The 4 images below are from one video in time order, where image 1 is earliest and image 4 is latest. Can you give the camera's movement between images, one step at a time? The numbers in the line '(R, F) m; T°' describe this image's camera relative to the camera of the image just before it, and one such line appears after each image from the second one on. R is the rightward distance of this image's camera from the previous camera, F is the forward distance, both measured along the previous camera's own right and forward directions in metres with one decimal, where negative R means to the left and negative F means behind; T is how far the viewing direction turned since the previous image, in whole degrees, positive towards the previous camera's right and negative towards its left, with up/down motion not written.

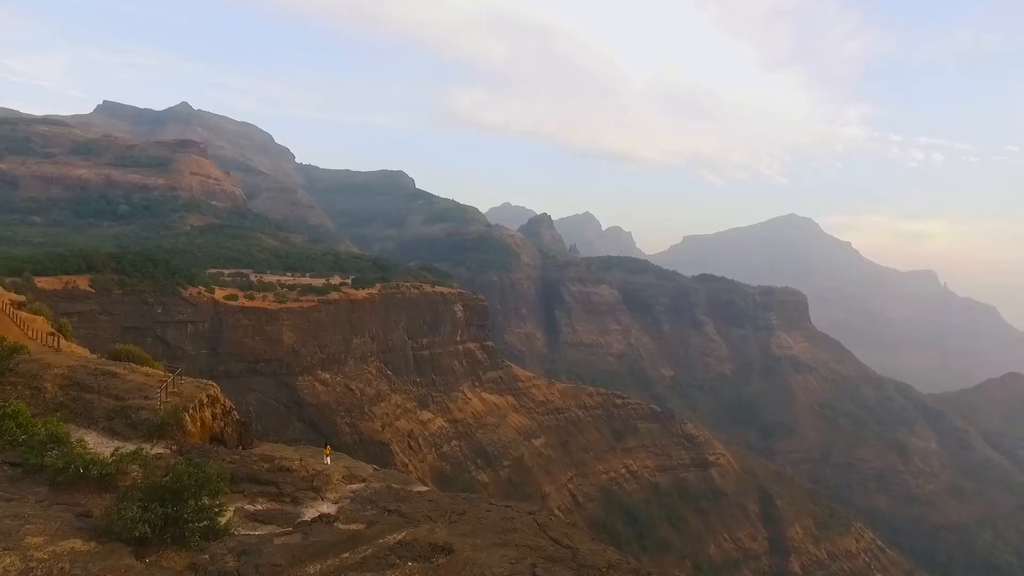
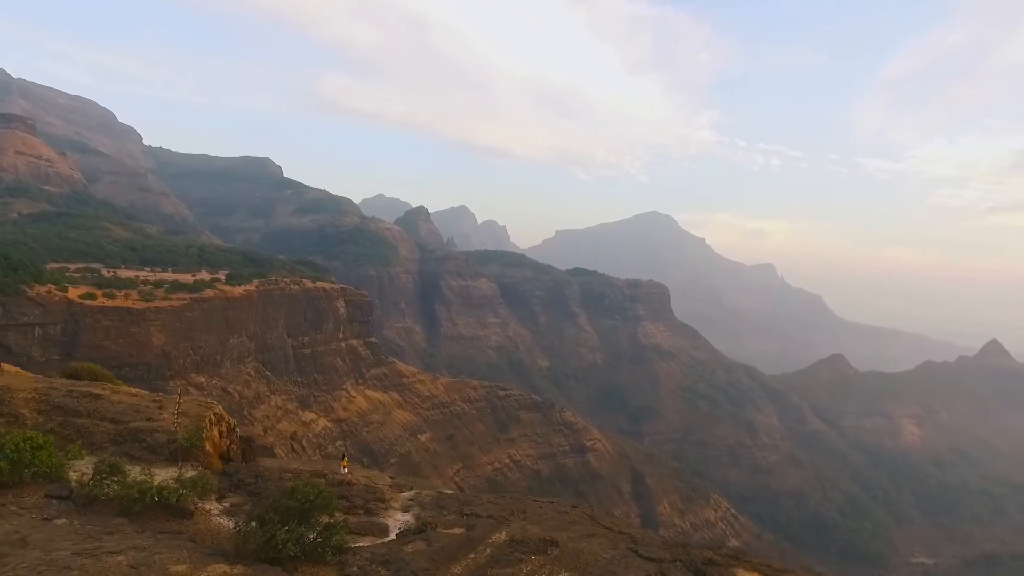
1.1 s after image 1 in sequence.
(-2.7, -0.8) m; +11°
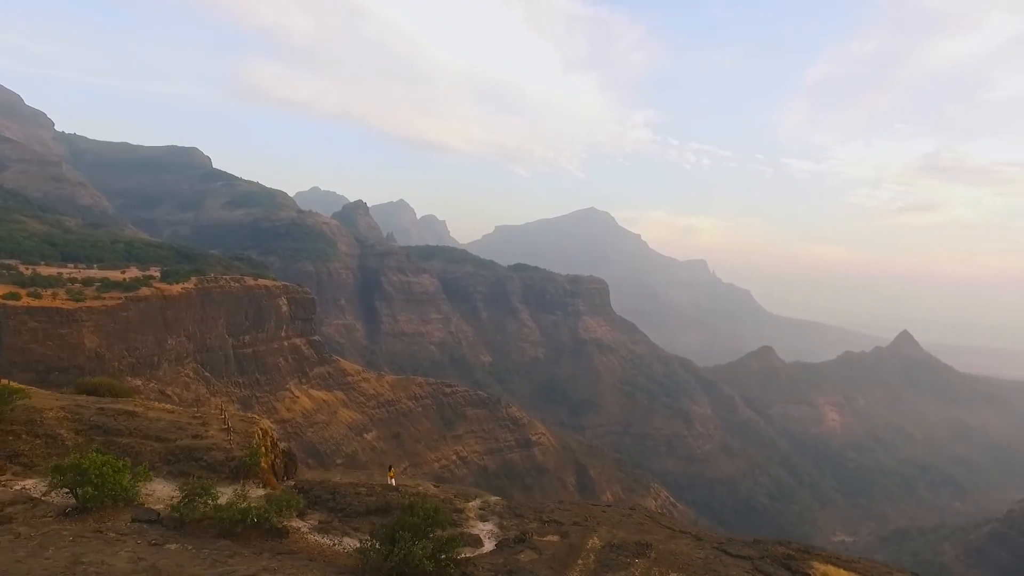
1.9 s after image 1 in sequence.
(-2.1, -0.4) m; +6°
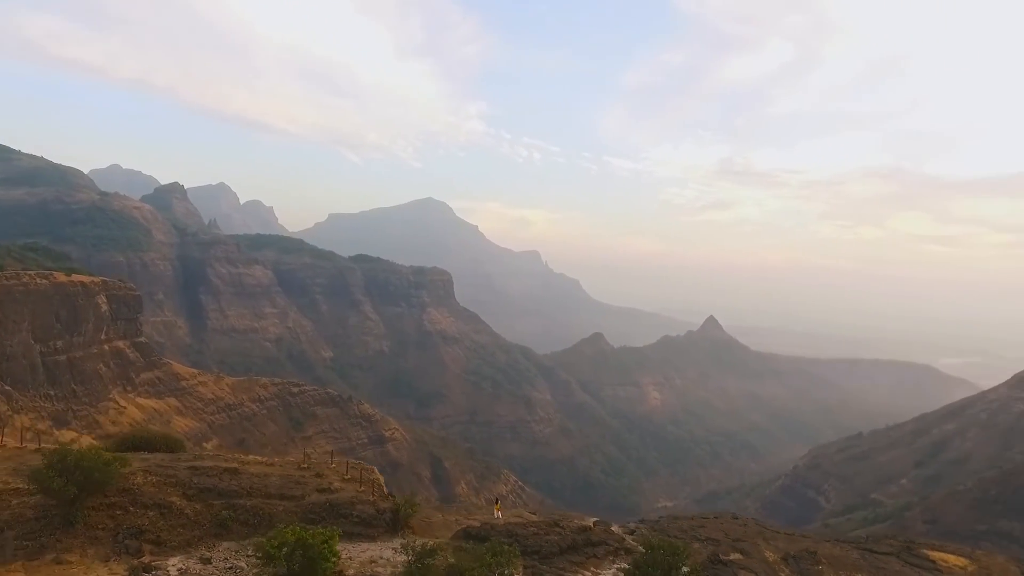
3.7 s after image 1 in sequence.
(-5.4, -0.1) m; +15°
